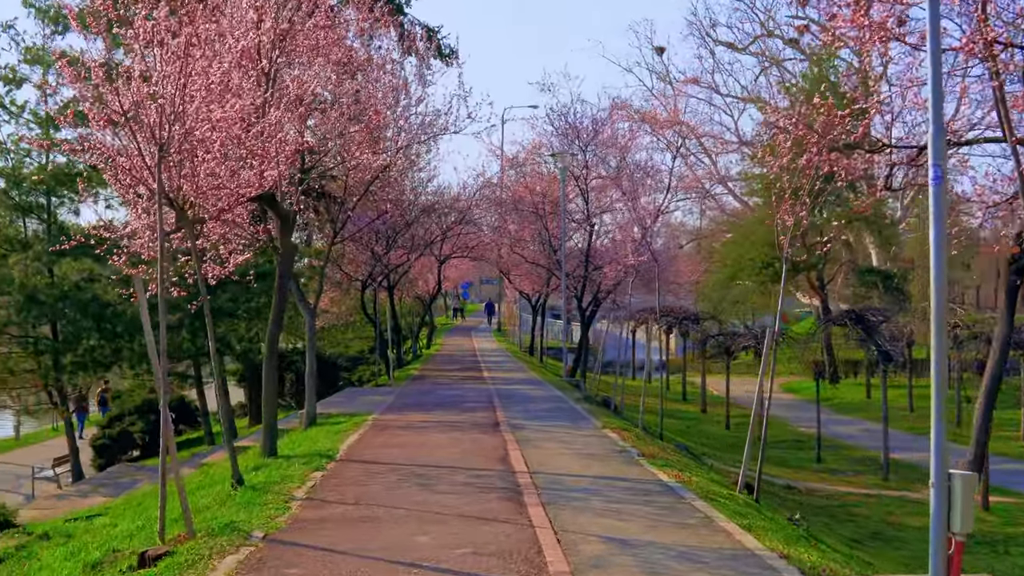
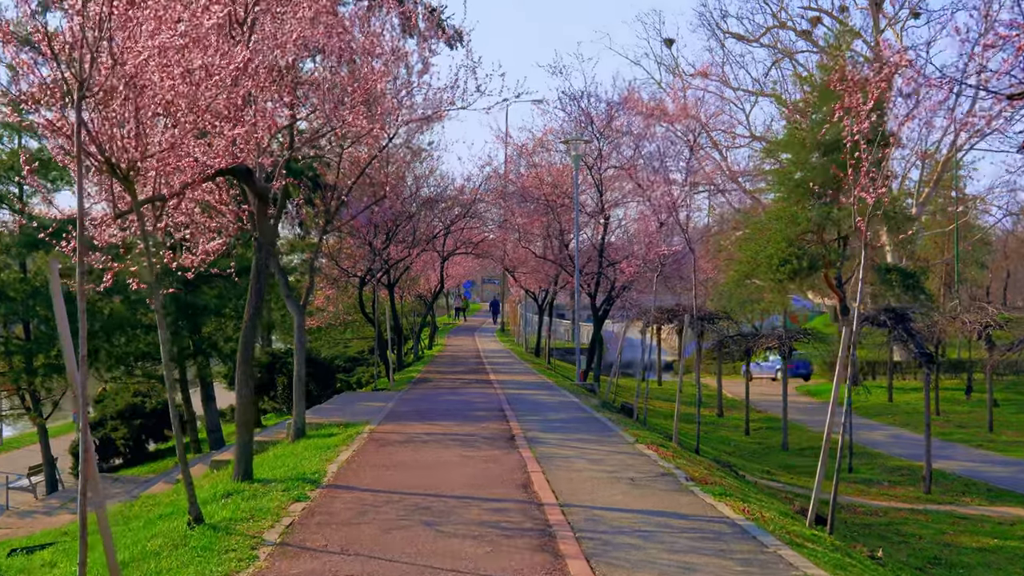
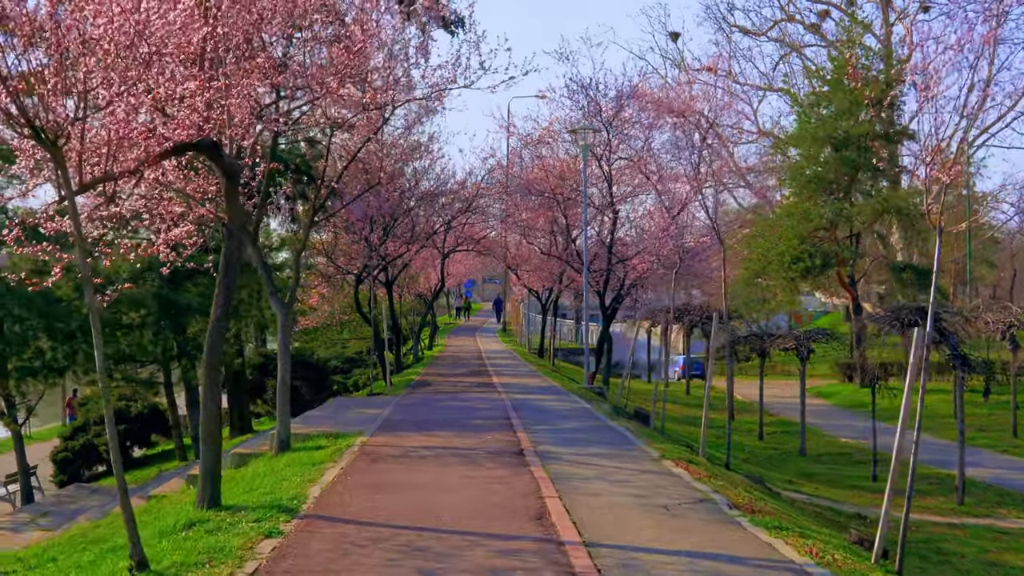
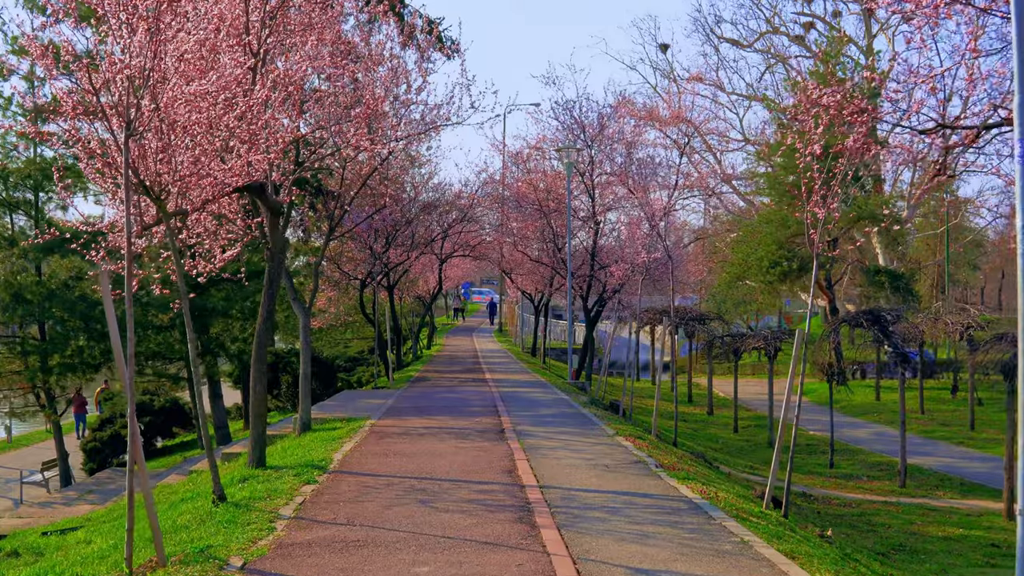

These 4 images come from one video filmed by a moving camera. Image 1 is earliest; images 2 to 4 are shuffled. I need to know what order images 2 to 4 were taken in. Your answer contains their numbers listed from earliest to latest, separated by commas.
4, 2, 3
